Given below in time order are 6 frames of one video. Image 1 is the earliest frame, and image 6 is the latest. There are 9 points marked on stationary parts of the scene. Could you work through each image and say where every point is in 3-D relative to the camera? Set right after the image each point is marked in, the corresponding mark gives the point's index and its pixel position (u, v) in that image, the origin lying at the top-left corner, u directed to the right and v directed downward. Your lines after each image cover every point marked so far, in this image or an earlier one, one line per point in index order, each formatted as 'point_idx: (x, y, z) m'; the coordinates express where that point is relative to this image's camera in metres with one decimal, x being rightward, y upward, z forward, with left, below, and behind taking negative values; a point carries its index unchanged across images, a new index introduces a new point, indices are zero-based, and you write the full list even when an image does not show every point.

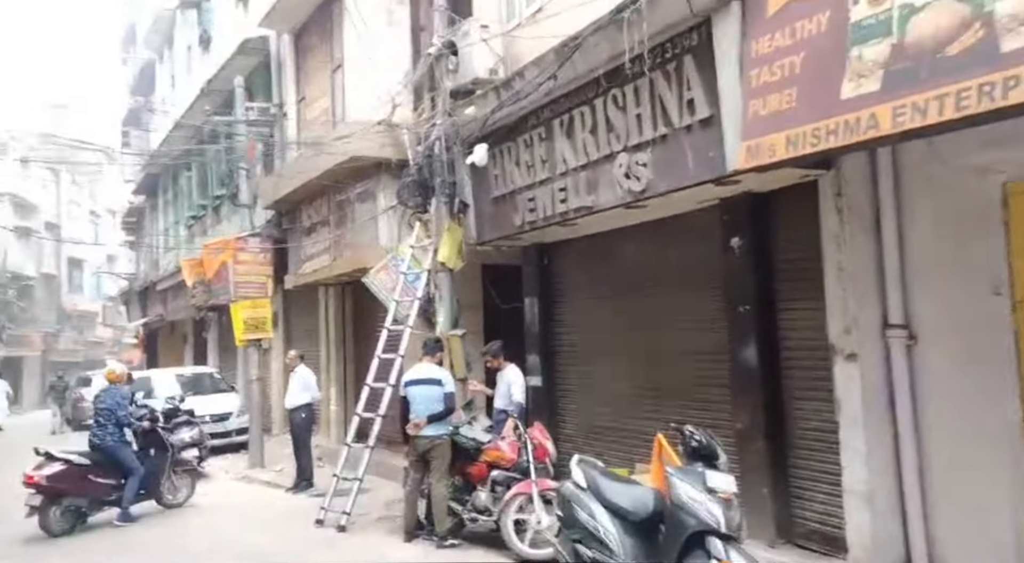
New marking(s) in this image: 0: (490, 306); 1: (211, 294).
0: (-0.3, -0.3, +9.8) m
1: (-5.8, -0.2, +16.2) m
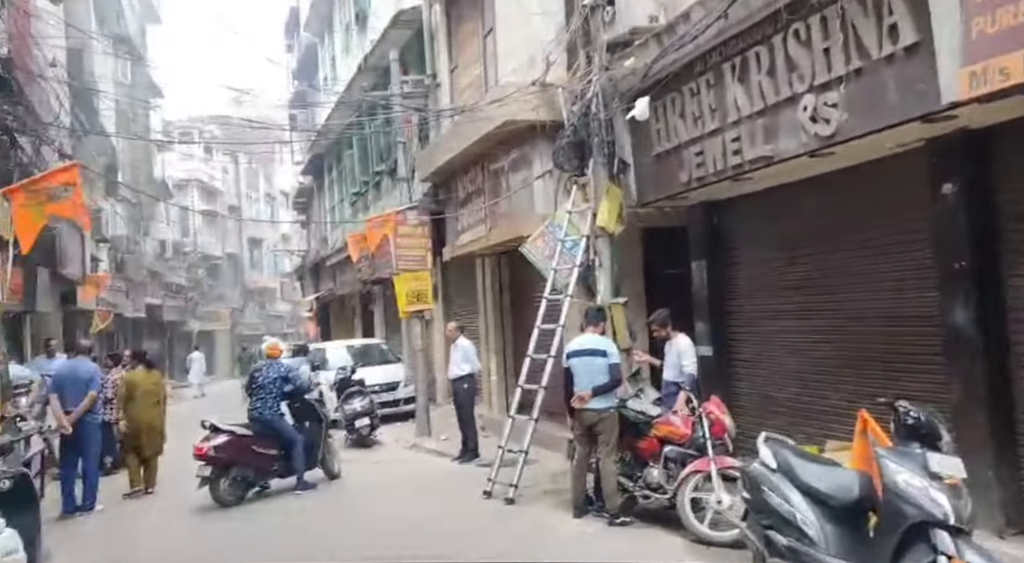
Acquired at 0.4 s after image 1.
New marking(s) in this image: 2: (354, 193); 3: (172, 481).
0: (+1.6, +0.1, +9.2) m
1: (-2.7, +0.3, +16.6) m
2: (-3.8, +2.1, +19.7) m
3: (-4.4, -2.6, +10.9) m
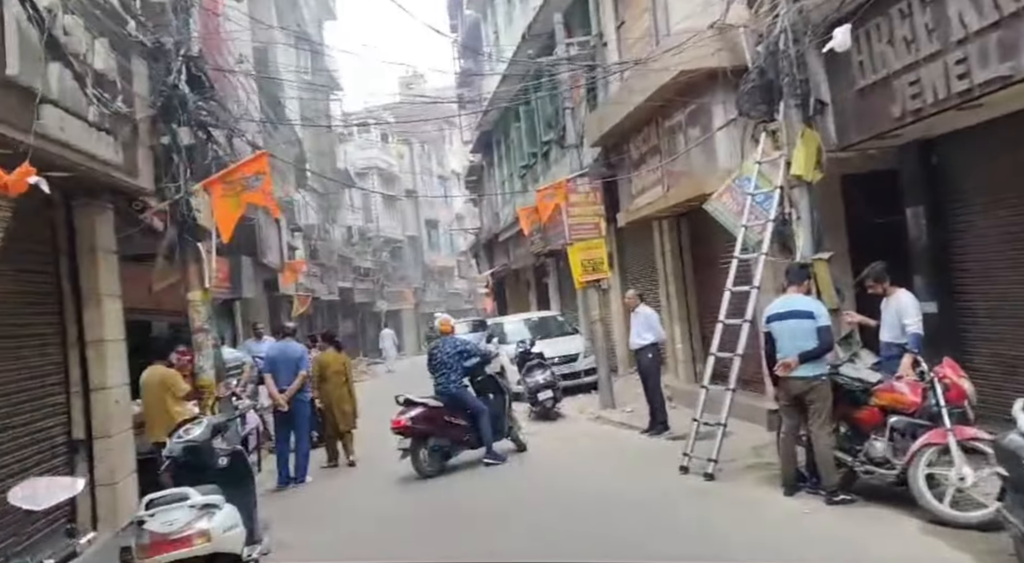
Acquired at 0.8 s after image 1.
0: (+3.5, +0.6, +8.4) m
1: (+0.7, +0.9, +16.4) m
2: (+0.3, +2.7, +19.7) m
3: (-1.9, -2.3, +11.3) m
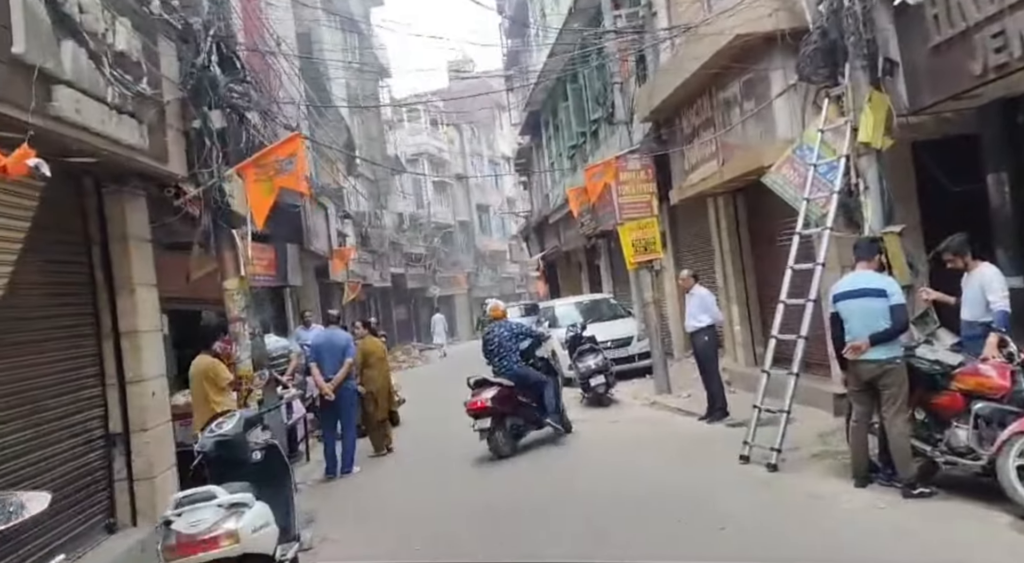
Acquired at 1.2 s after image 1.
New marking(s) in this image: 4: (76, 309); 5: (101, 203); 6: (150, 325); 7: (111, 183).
0: (+3.9, +0.8, +7.8) m
1: (+1.7, +1.2, +16.0) m
2: (+1.4, +3.1, +19.2) m
3: (-1.2, -2.1, +11.1) m
4: (-3.1, -0.2, +5.9) m
5: (-3.0, +0.6, +6.2) m
6: (-2.8, -0.3, +6.4) m
7: (-3.0, +0.7, +6.2) m
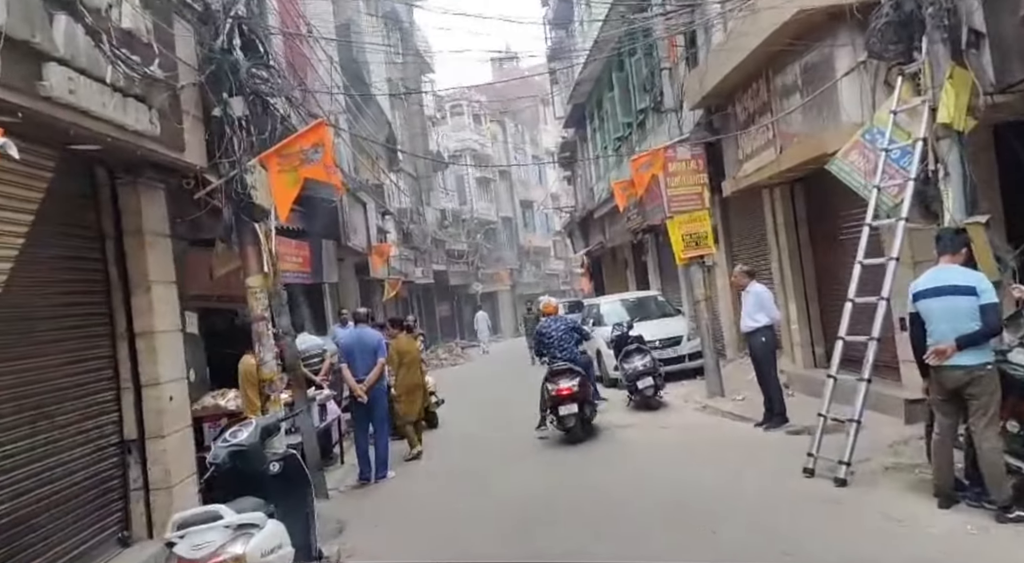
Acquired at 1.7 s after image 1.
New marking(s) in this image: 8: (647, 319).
0: (+4.3, +0.9, +7.0) m
1: (+2.5, +1.3, +15.3) m
2: (+2.3, +3.2, +18.6) m
3: (-0.7, -2.1, +10.6) m
4: (-2.8, -0.2, +5.6) m
5: (-2.8, +0.6, +5.8) m
6: (-2.5, -0.3, +6.1) m
7: (-2.7, +0.7, +5.8) m
8: (+2.4, -0.7, +14.7) m
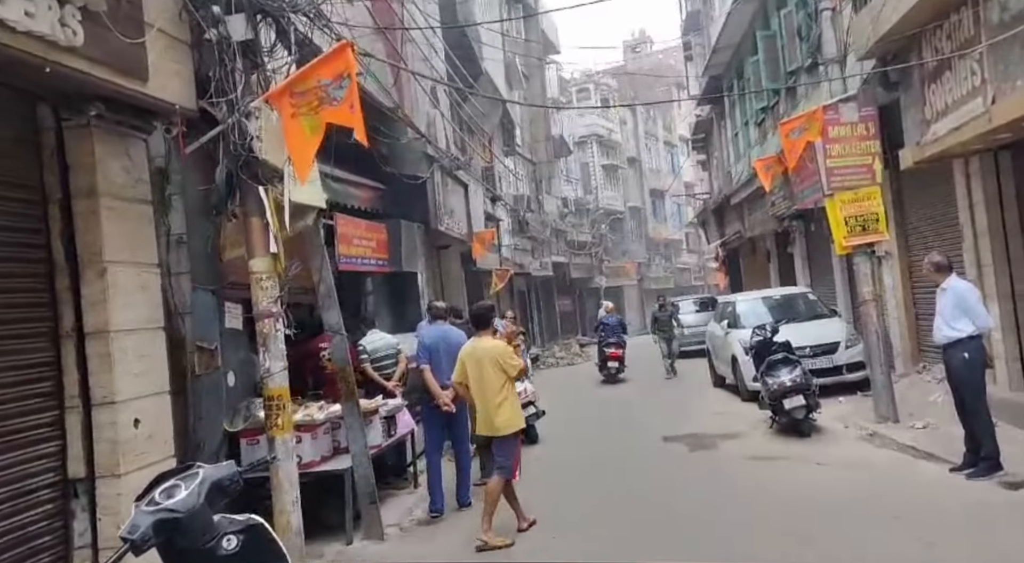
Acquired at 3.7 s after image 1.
0: (+4.8, +0.9, +4.4) m
1: (+4.4, +1.4, +12.9) m
2: (+4.8, +3.3, +16.0) m
3: (+0.5, -2.0, +8.7) m
4: (-2.4, -0.1, +4.0) m
5: (-2.3, +0.7, +4.3) m
6: (-2.0, -0.2, +4.5) m
7: (-2.2, +0.9, +4.2) m
8: (+4.1, -0.6, +12.2) m
